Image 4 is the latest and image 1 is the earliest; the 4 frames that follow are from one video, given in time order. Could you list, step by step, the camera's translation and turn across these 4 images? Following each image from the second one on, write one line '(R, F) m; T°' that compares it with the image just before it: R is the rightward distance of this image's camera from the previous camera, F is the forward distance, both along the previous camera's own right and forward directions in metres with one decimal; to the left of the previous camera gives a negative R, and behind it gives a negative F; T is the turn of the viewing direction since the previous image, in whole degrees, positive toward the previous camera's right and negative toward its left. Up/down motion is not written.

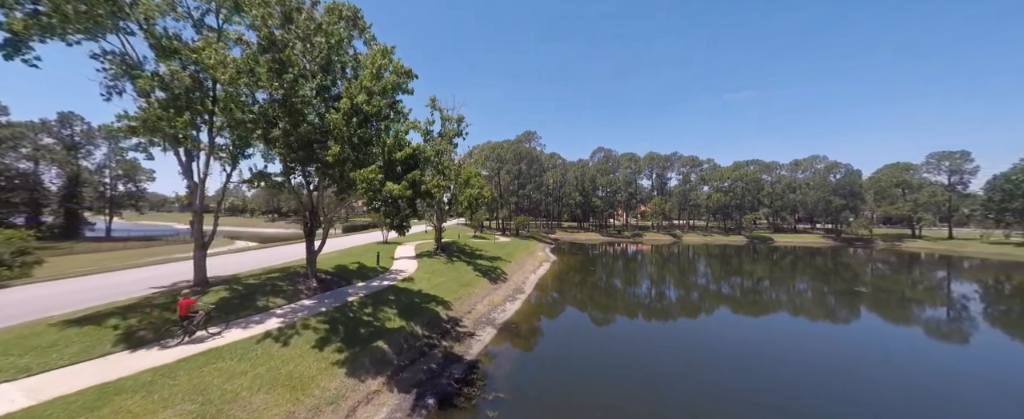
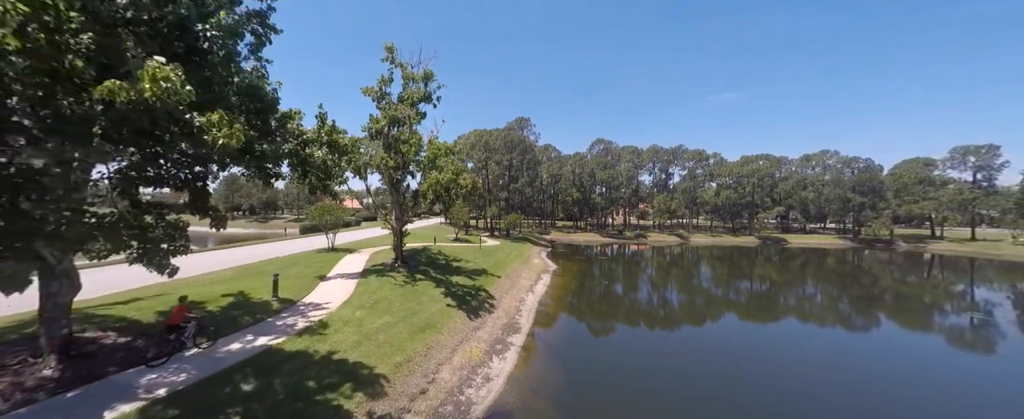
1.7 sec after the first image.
(0.0, +7.3) m; +2°
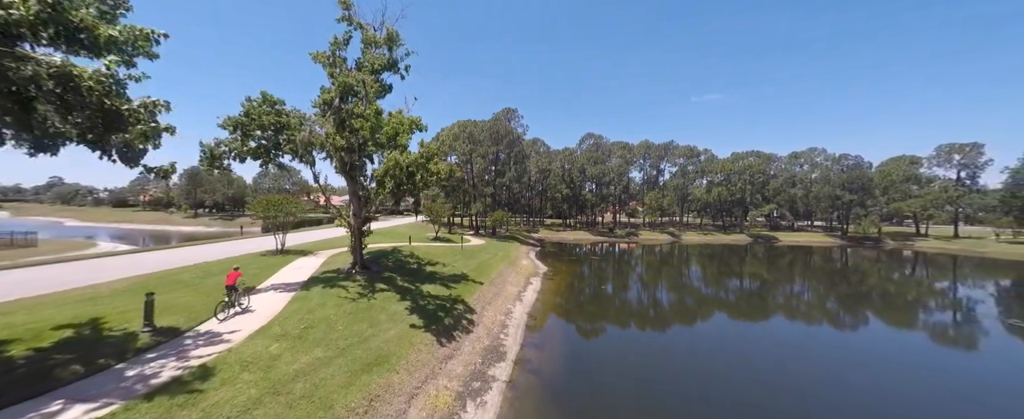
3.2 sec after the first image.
(+0.1, +3.1) m; +2°
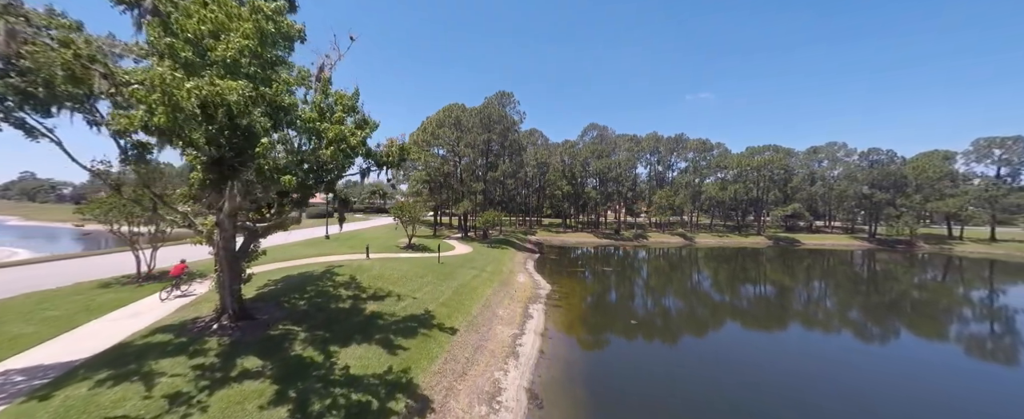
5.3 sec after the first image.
(+0.2, +6.4) m; +1°
